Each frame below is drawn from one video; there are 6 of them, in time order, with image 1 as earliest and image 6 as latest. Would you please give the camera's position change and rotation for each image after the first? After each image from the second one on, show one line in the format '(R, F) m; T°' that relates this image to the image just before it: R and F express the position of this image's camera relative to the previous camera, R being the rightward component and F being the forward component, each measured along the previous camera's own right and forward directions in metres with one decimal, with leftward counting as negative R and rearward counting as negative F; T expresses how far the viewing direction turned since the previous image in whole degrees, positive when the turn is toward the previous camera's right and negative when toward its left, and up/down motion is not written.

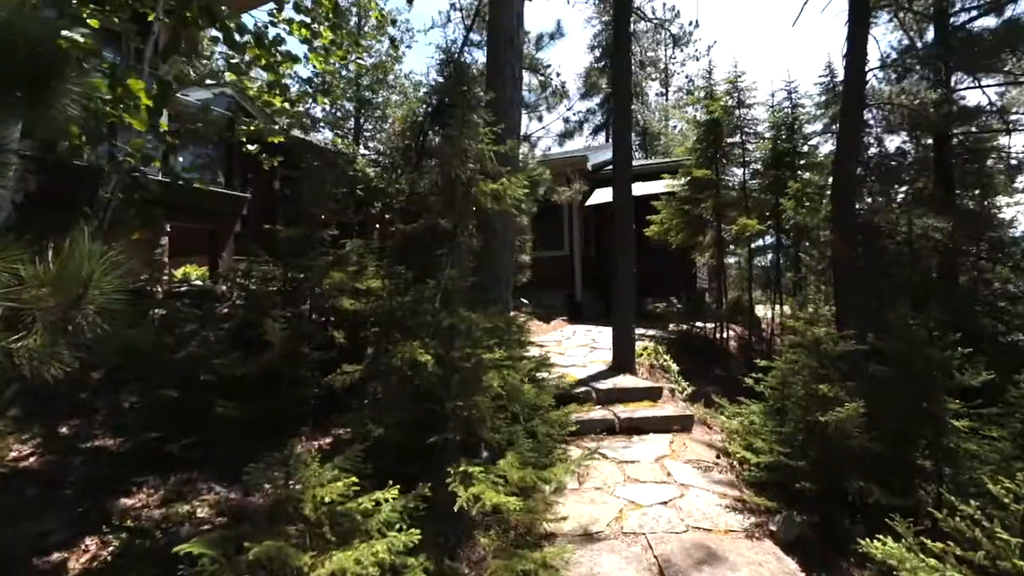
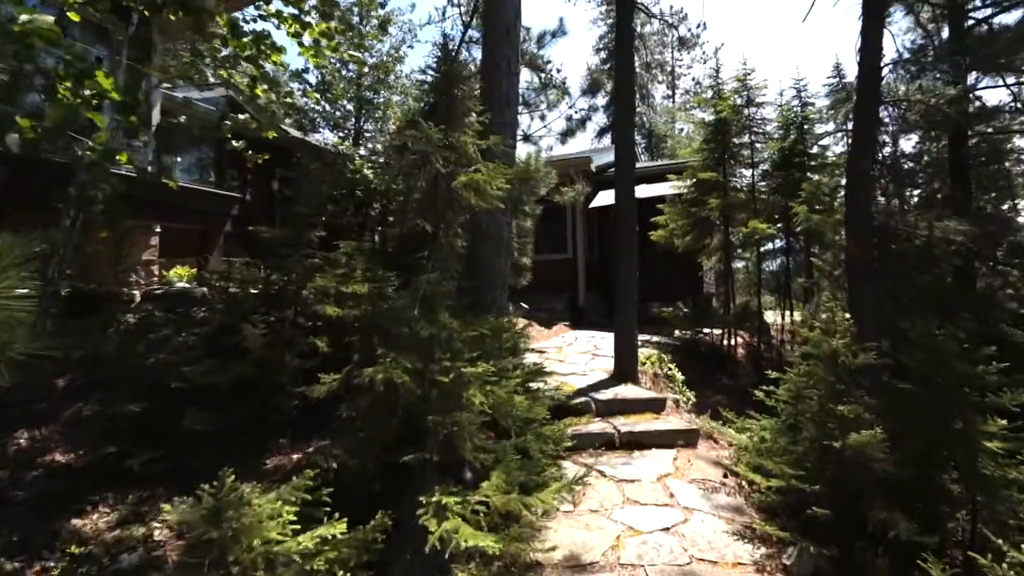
(+0.1, +0.3) m; -1°
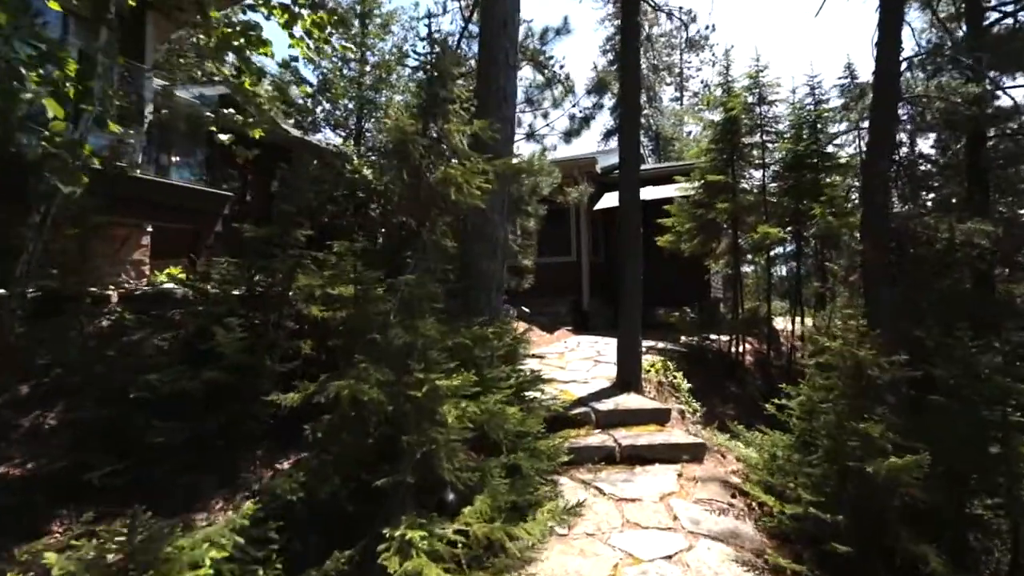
(+0.1, +0.3) m; -1°
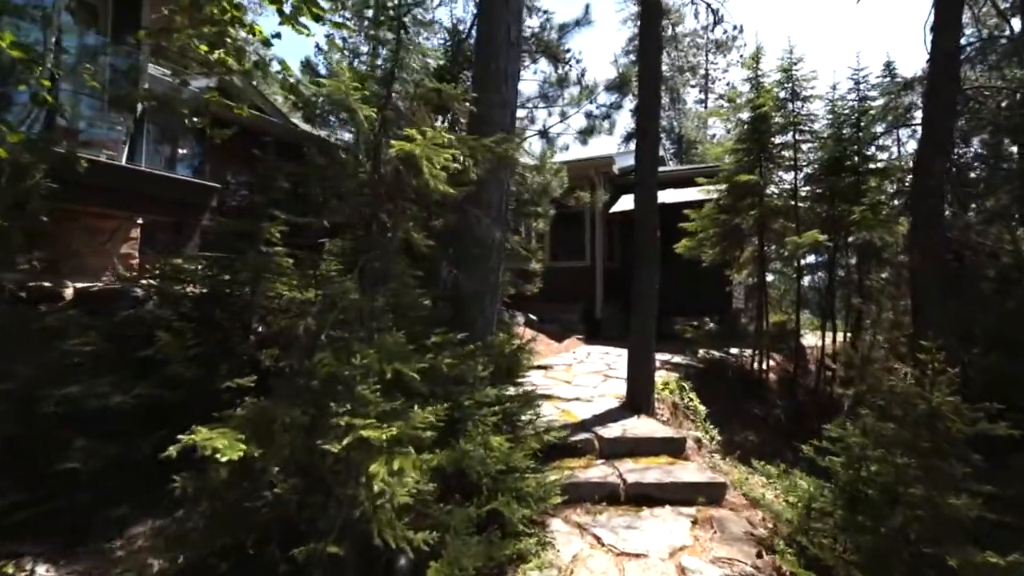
(+0.2, +0.6) m; -2°
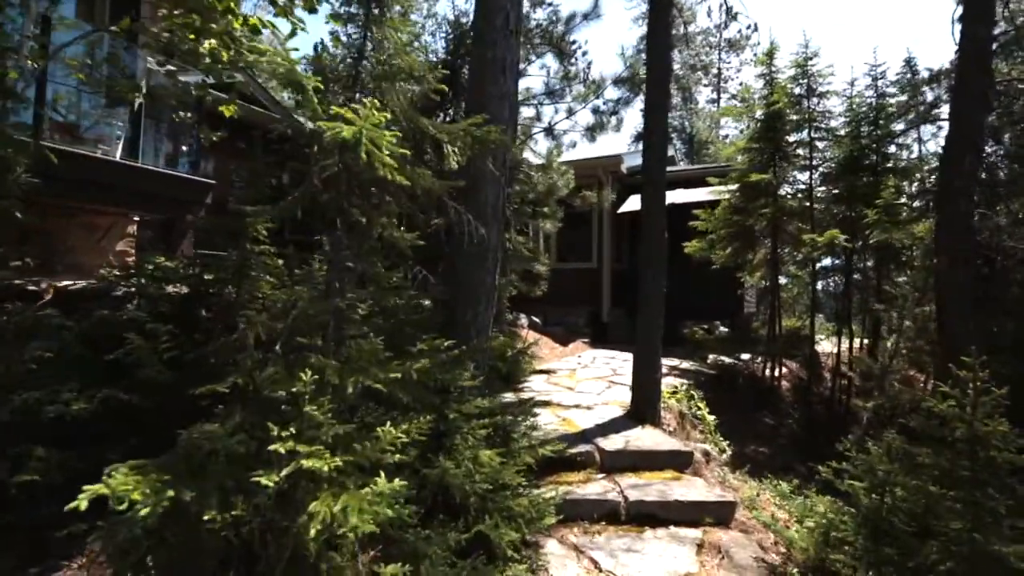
(+0.1, +0.3) m; -1°
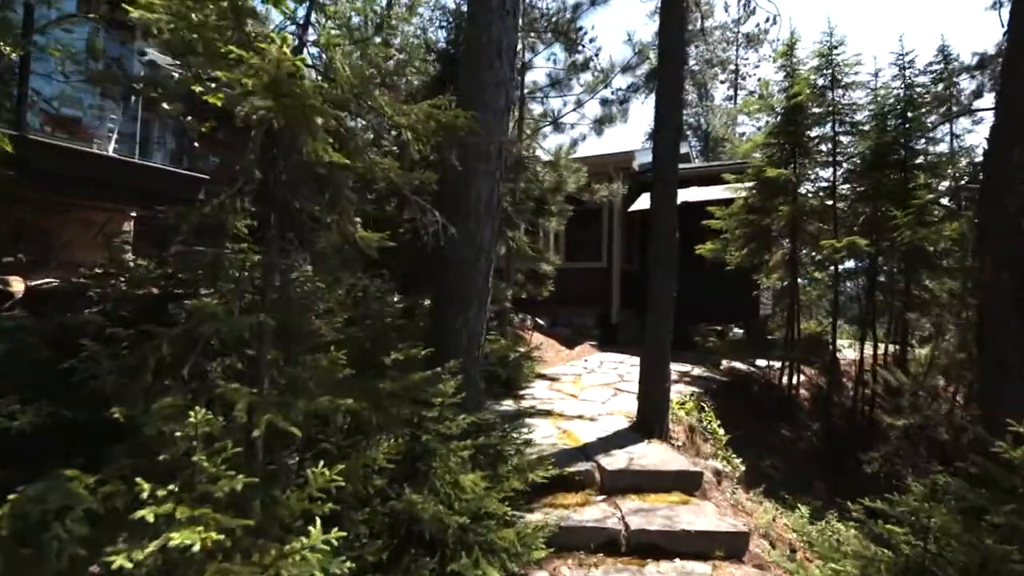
(+0.2, +0.4) m; -2°
